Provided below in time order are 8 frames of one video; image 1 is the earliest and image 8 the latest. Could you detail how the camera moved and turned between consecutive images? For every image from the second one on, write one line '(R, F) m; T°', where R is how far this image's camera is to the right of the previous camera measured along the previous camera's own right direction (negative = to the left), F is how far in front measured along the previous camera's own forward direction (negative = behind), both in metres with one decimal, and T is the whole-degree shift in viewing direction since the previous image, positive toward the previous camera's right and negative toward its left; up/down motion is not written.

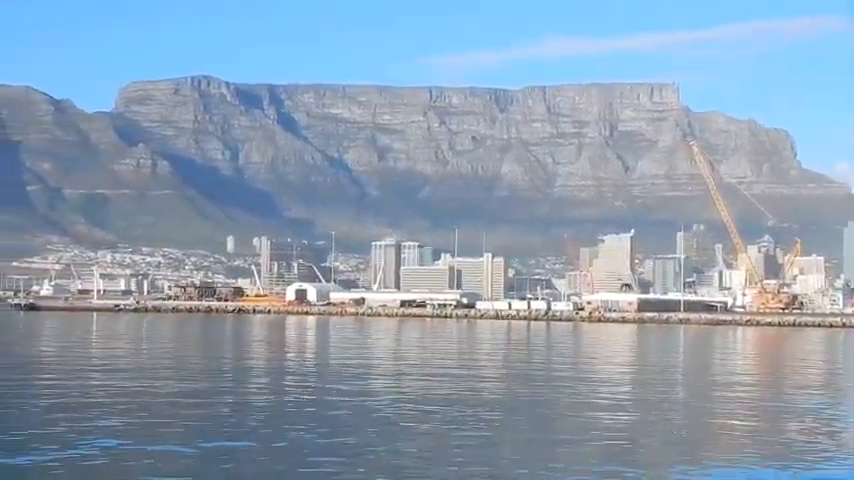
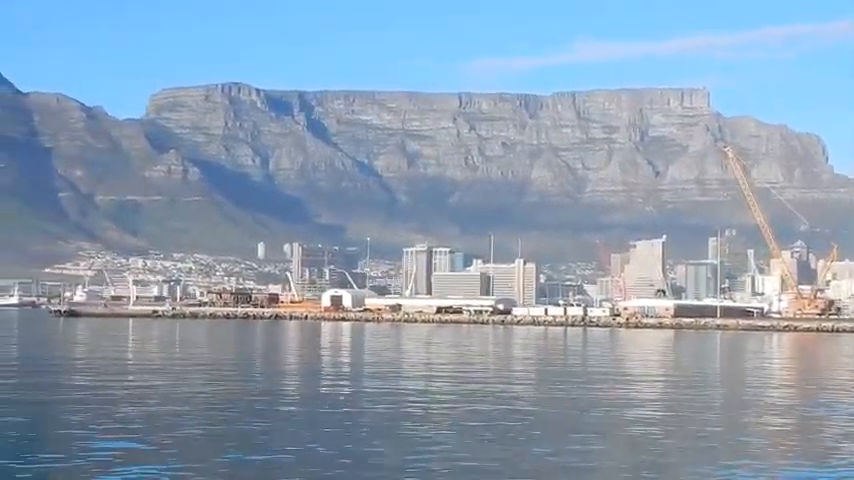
(-0.5, 0.0) m; -1°
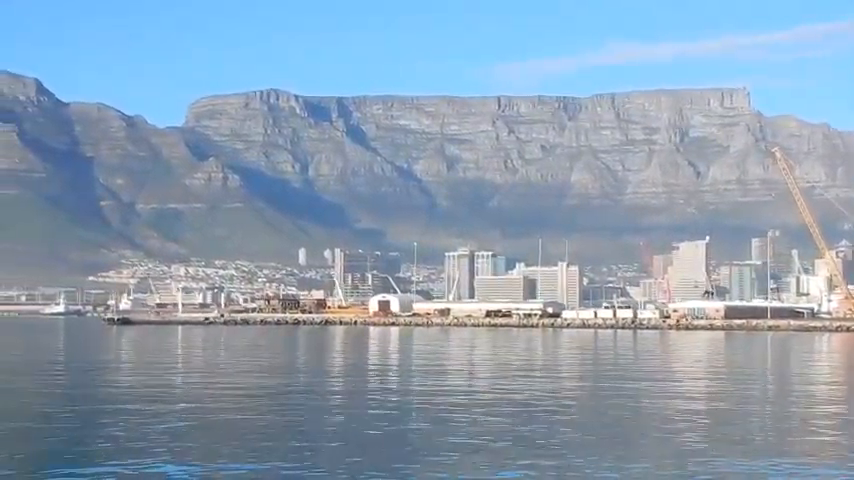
(-0.7, +0.1) m; -1°
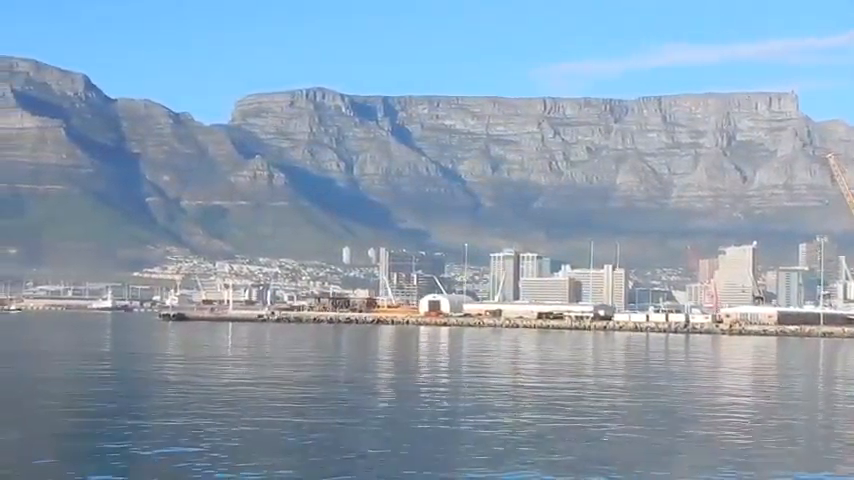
(-0.8, +0.1) m; -2°
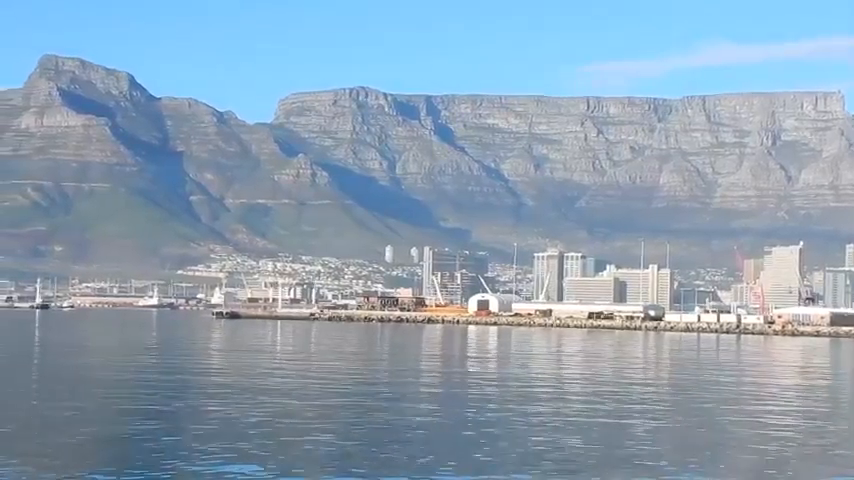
(-0.7, 0.0) m; -2°
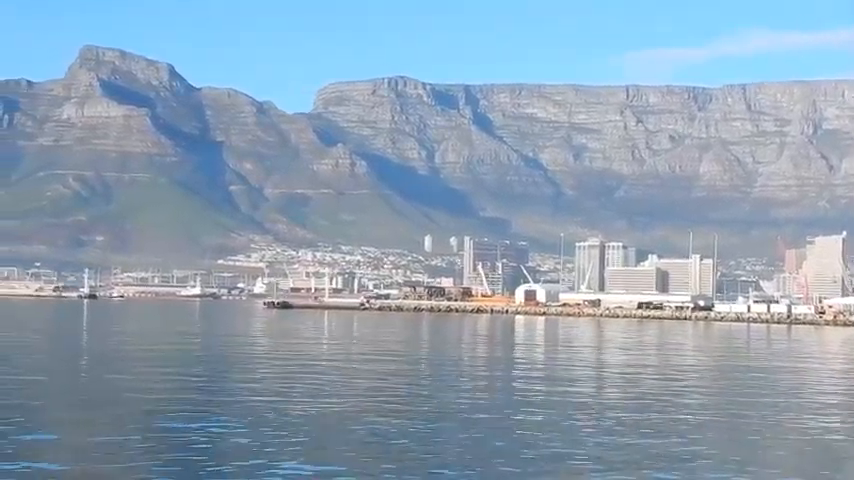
(-0.9, 0.0) m; -1°
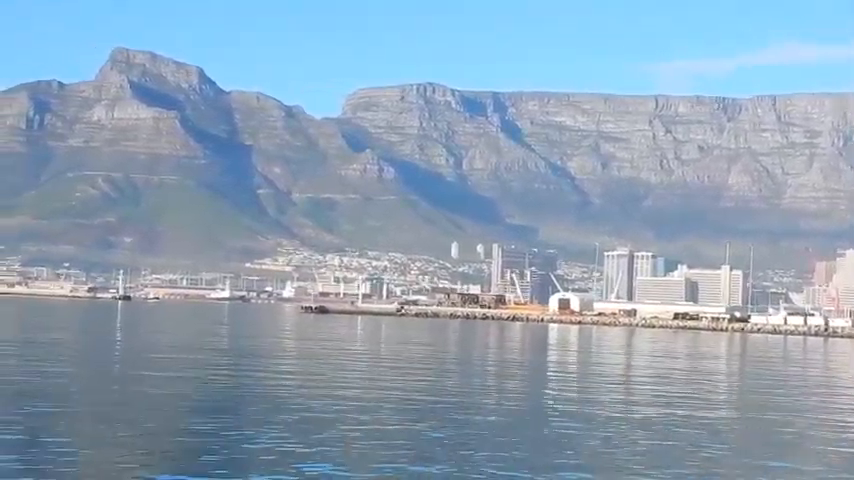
(-0.9, 0.0) m; -1°
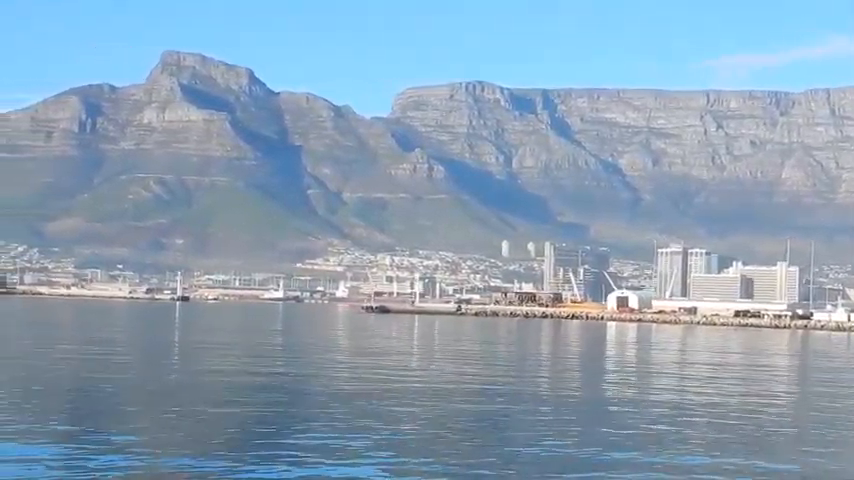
(-0.6, +0.2) m; -2°
